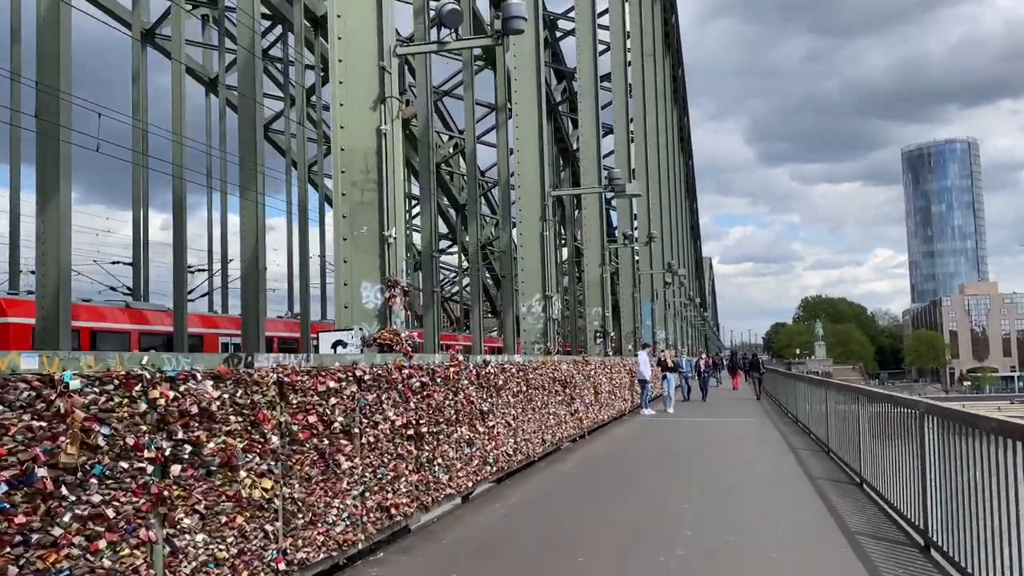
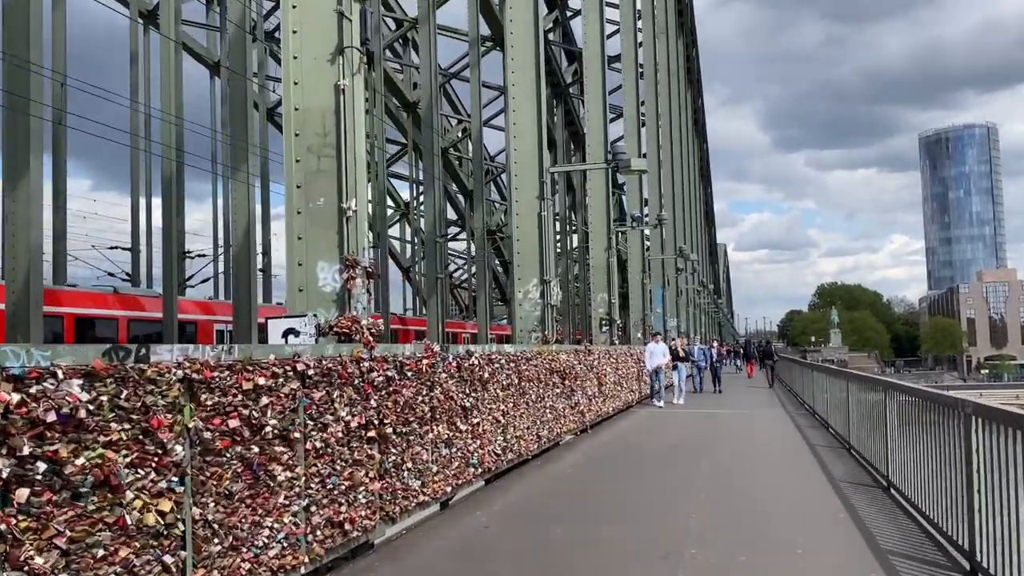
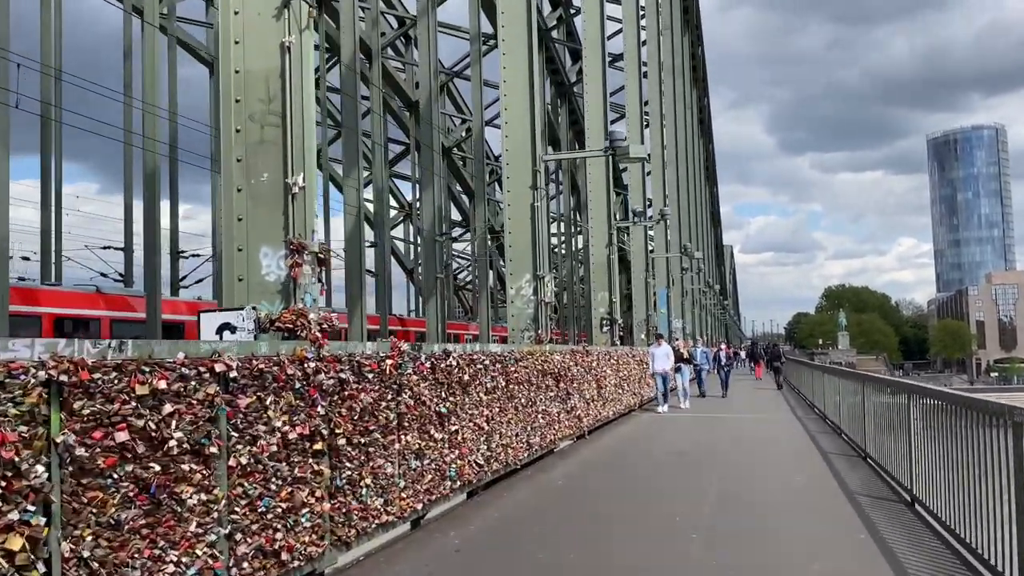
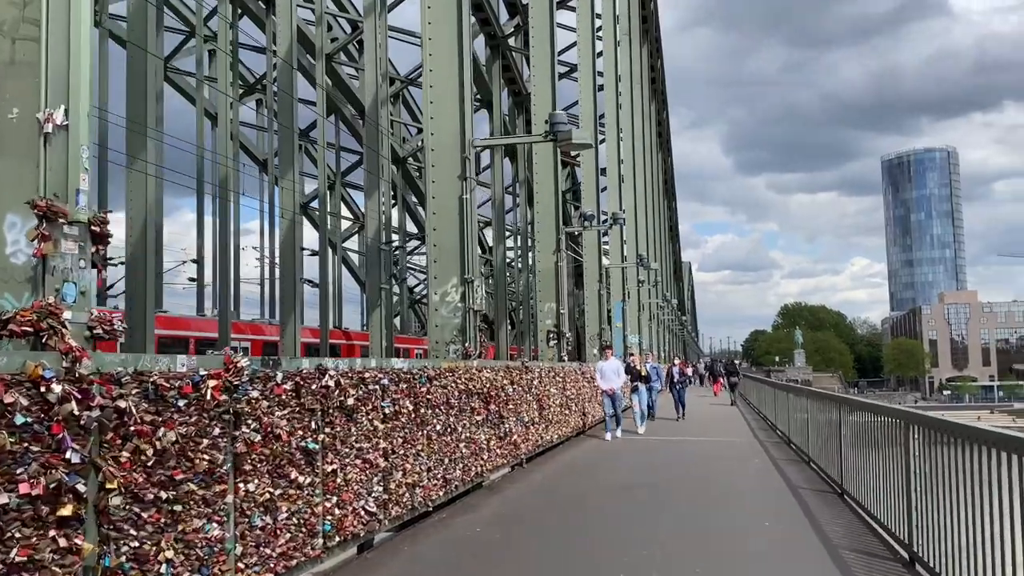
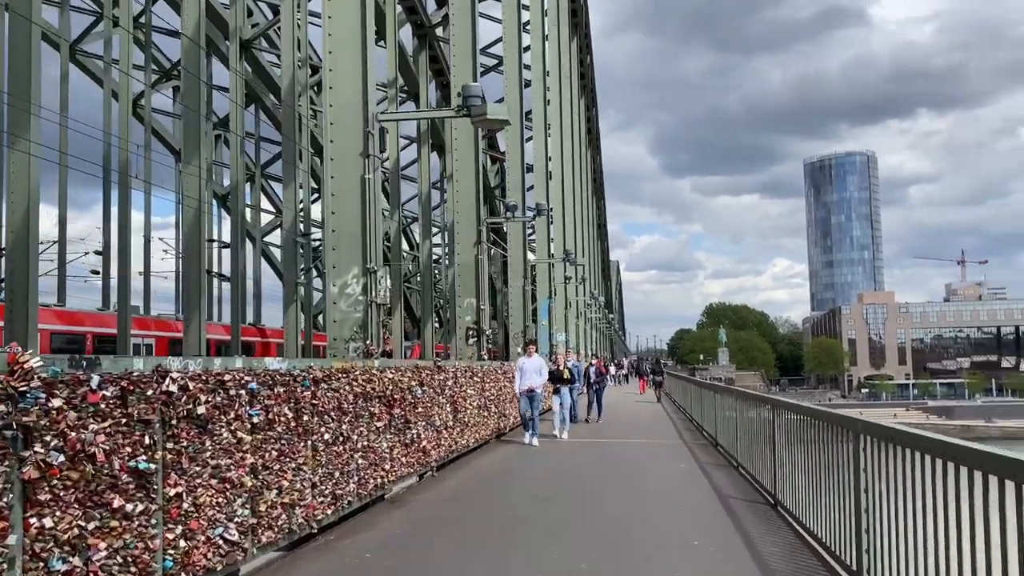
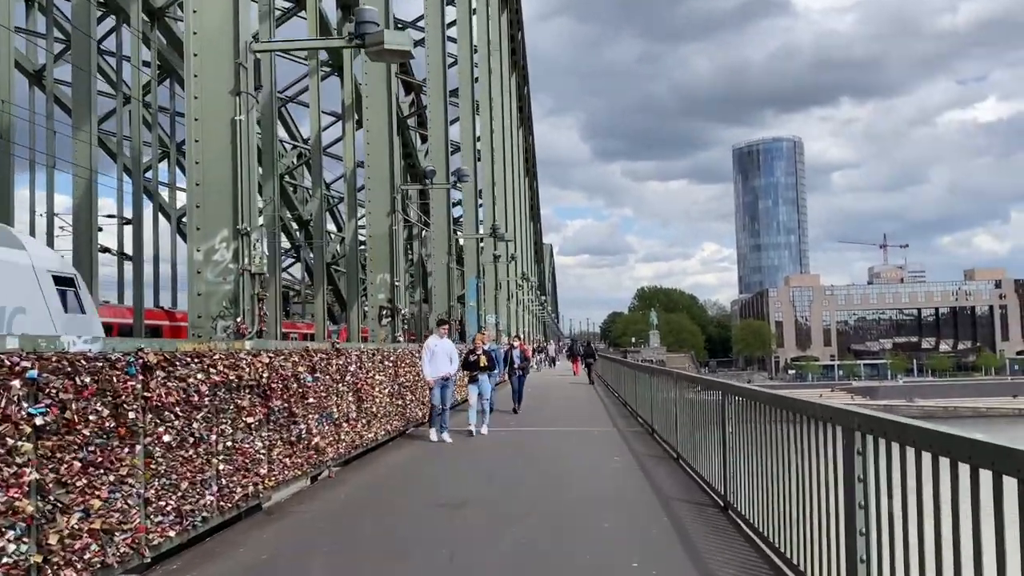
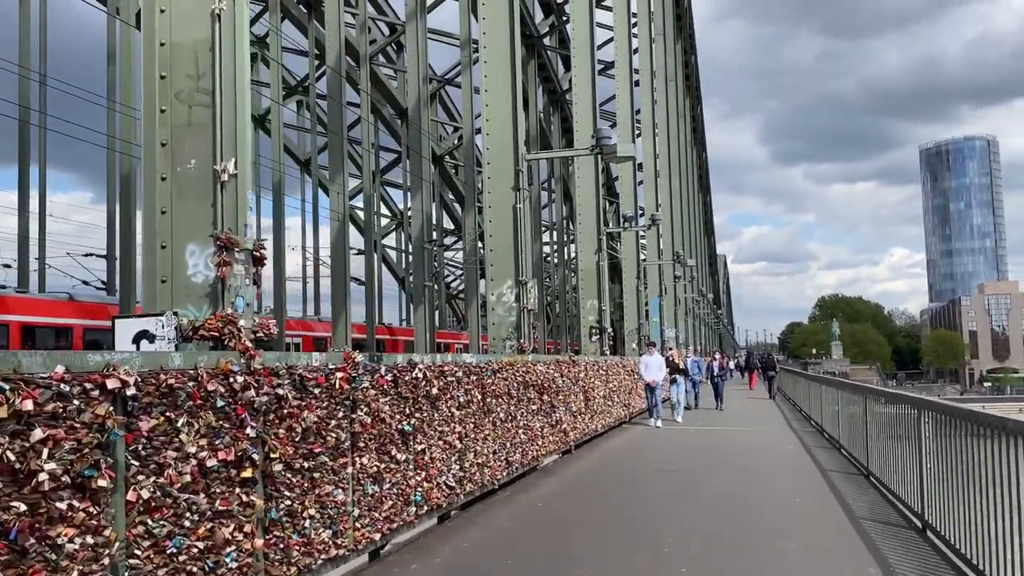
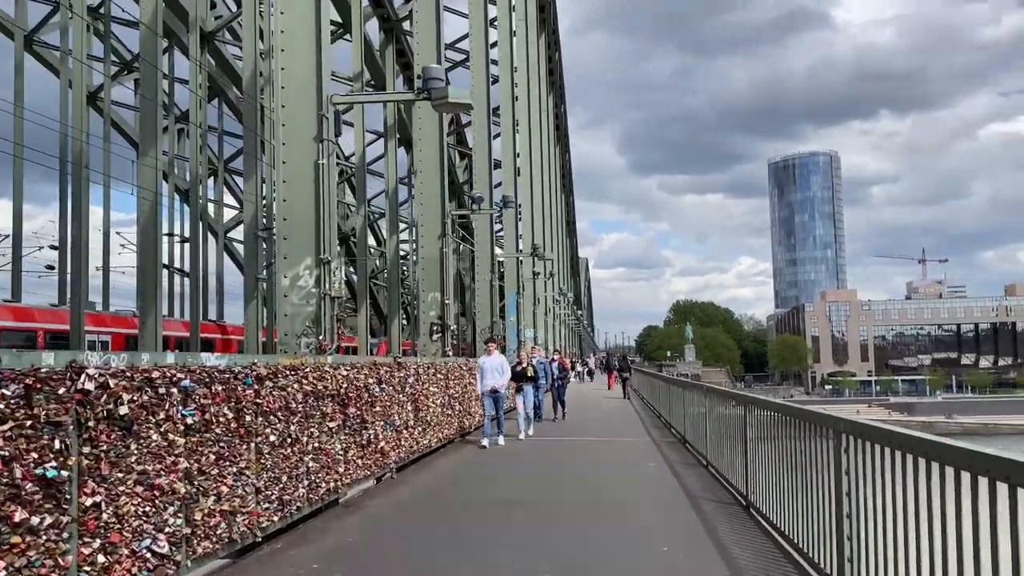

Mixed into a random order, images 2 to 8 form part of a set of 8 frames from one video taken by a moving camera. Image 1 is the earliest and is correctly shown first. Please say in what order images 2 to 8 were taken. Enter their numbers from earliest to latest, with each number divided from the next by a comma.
2, 3, 7, 4, 5, 8, 6
